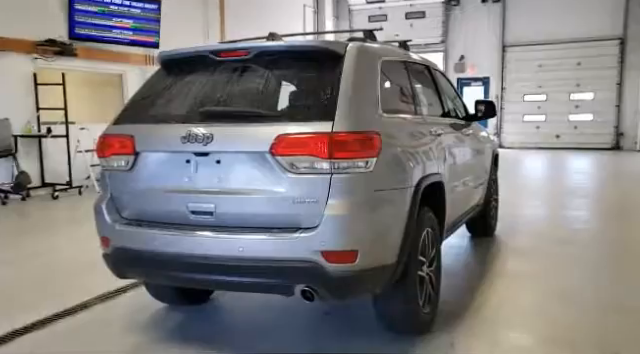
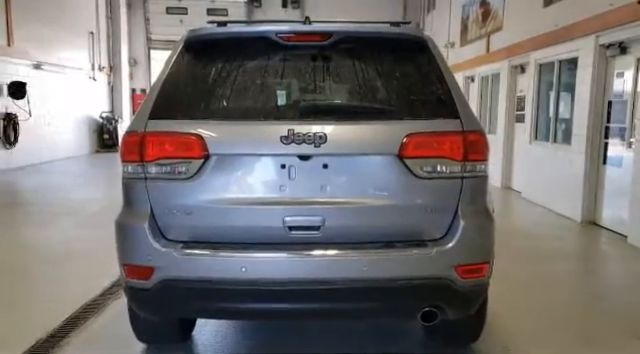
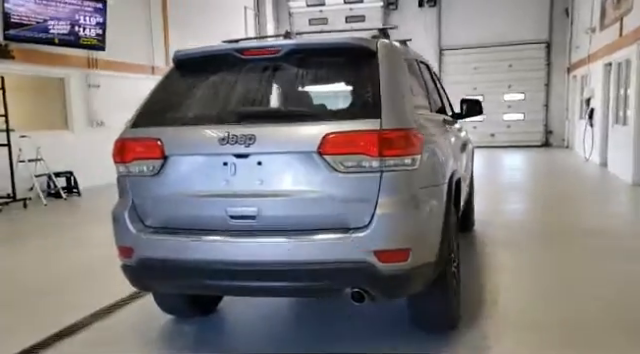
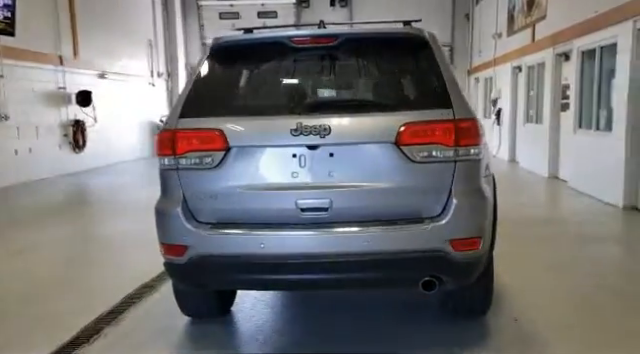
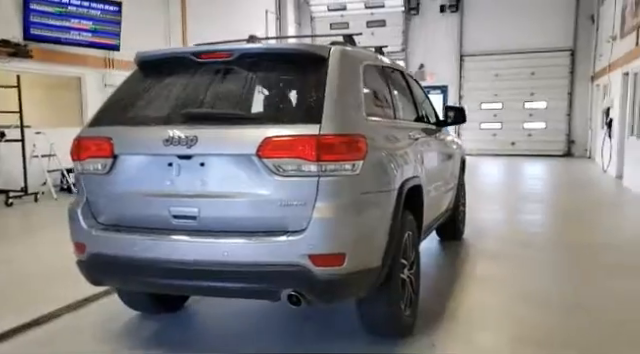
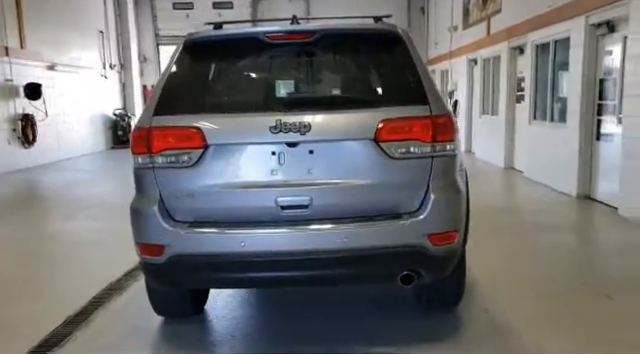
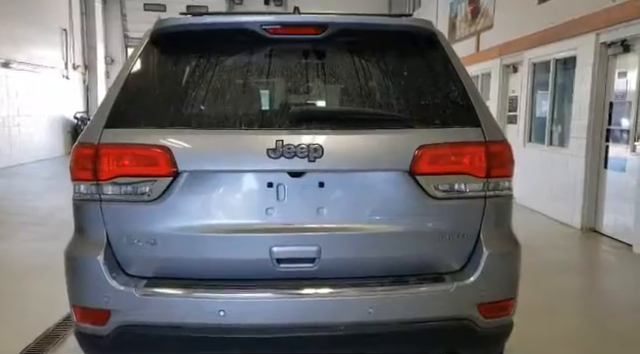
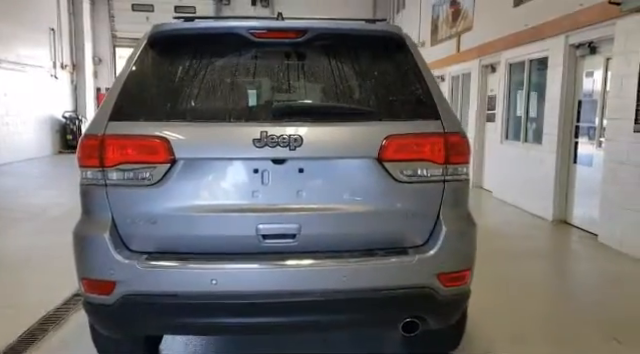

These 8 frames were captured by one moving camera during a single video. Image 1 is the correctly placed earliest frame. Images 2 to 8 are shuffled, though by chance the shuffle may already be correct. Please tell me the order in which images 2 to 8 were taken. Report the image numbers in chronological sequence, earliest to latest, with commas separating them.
5, 3, 4, 6, 7, 8, 2
